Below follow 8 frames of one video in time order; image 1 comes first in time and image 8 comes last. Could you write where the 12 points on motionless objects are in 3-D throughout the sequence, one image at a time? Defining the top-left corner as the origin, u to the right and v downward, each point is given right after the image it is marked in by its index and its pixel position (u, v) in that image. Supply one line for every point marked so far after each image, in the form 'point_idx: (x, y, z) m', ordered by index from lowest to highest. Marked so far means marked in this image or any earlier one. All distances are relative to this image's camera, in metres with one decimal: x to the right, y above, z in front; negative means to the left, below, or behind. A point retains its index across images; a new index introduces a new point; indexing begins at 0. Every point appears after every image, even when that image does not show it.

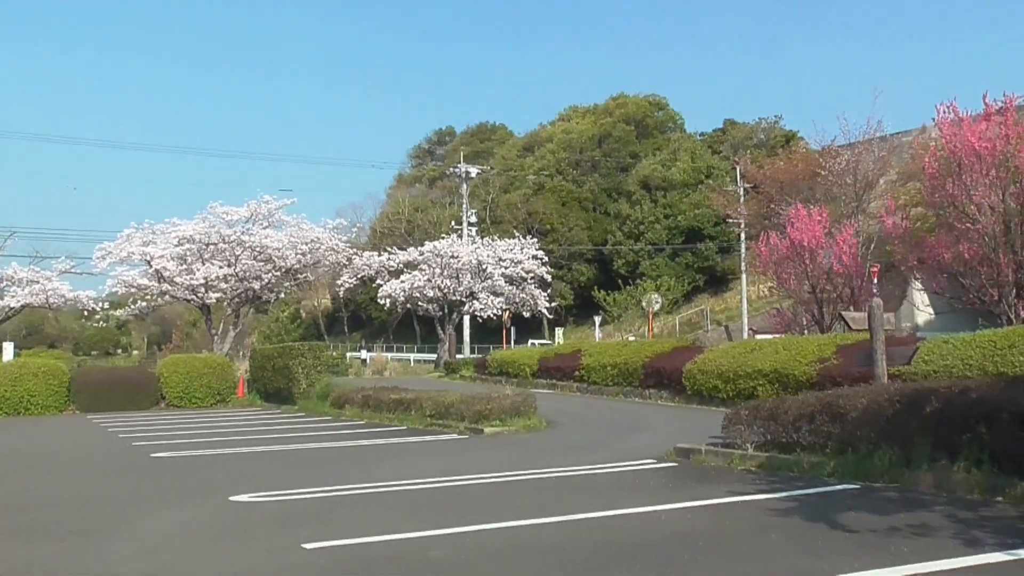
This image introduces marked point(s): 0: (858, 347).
0: (+6.3, -1.1, +18.9) m
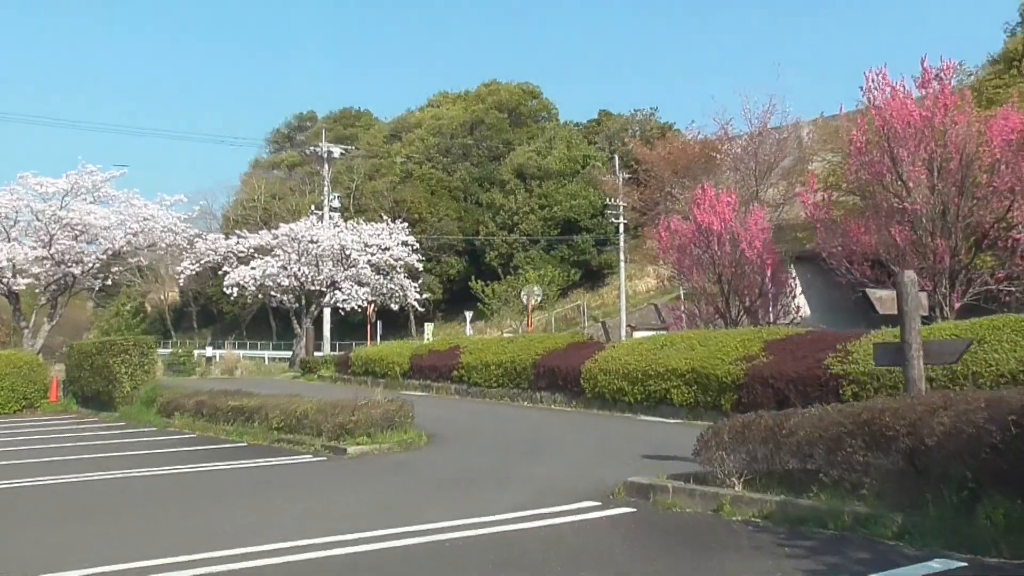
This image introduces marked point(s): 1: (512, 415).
0: (+4.3, -0.9, +16.2) m
1: (-0.1, -2.3, +18.9) m
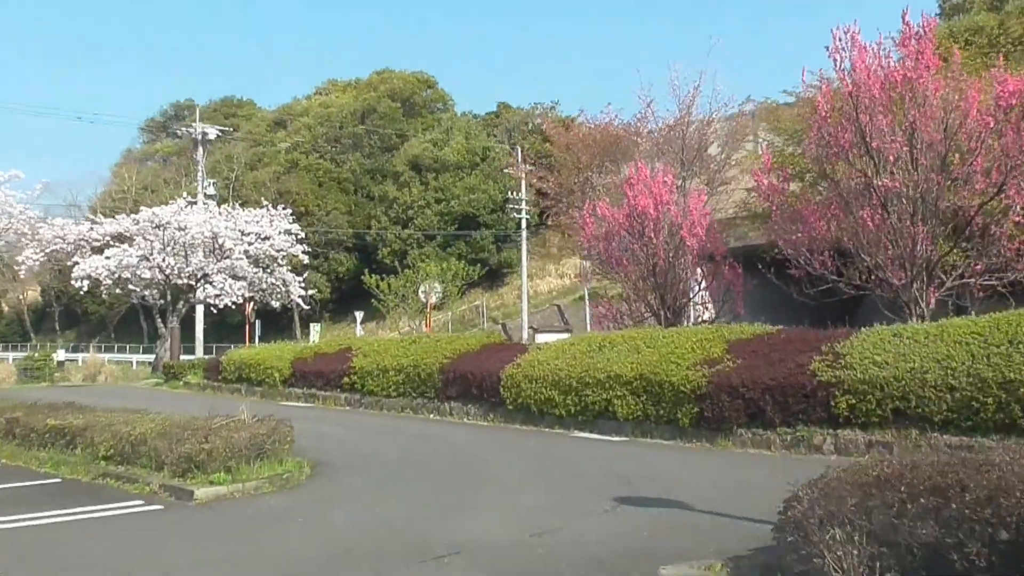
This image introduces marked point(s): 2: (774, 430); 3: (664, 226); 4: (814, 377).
0: (+3.1, -0.7, +13.3) m
1: (-1.5, -2.2, +15.6) m
2: (+3.1, -1.7, +12.3) m
3: (+2.9, +1.2, +19.4) m
4: (+3.5, -1.0, +11.9) m
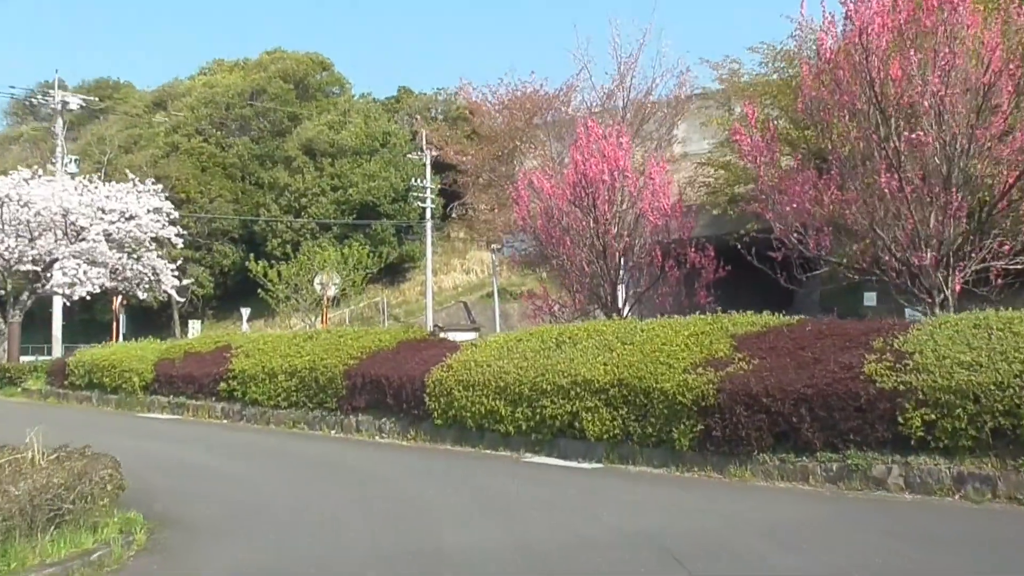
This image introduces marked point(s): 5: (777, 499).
0: (+2.5, -0.5, +10.1) m
1: (-2.3, -1.9, +11.8) m
2: (+2.6, -1.5, +9.0) m
3: (+1.7, +1.4, +16.0) m
4: (+3.0, -0.8, +8.7) m
5: (+2.2, -1.7, +8.6) m
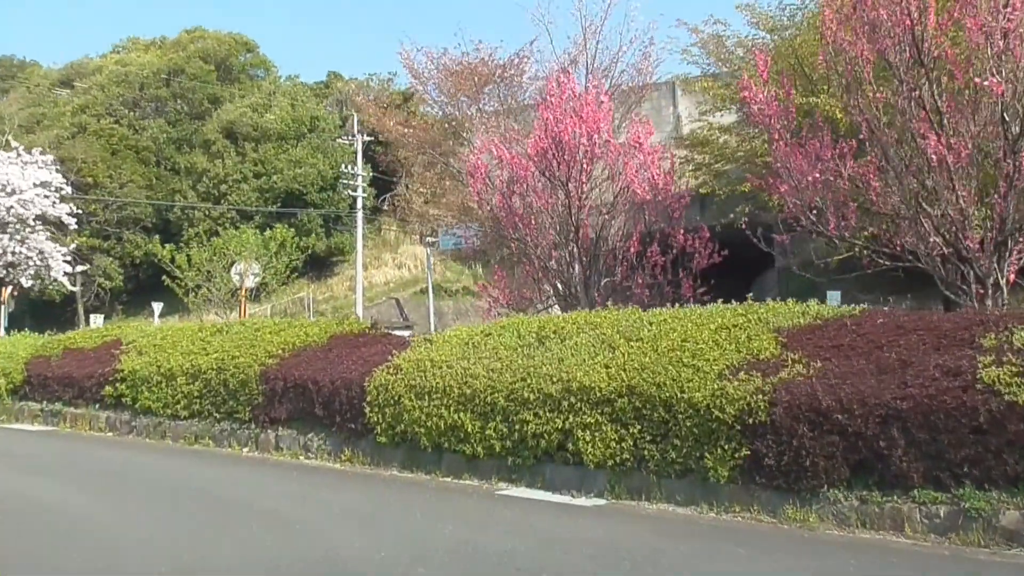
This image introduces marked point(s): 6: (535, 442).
0: (+2.3, -0.3, +7.6) m
1: (-2.6, -1.7, +9.0) m
2: (+2.5, -1.3, +6.6) m
3: (+1.1, +1.6, +13.5) m
4: (+2.9, -0.7, +6.3) m
5: (+2.1, -1.6, +6.1) m
6: (+0.2, -1.2, +8.3) m
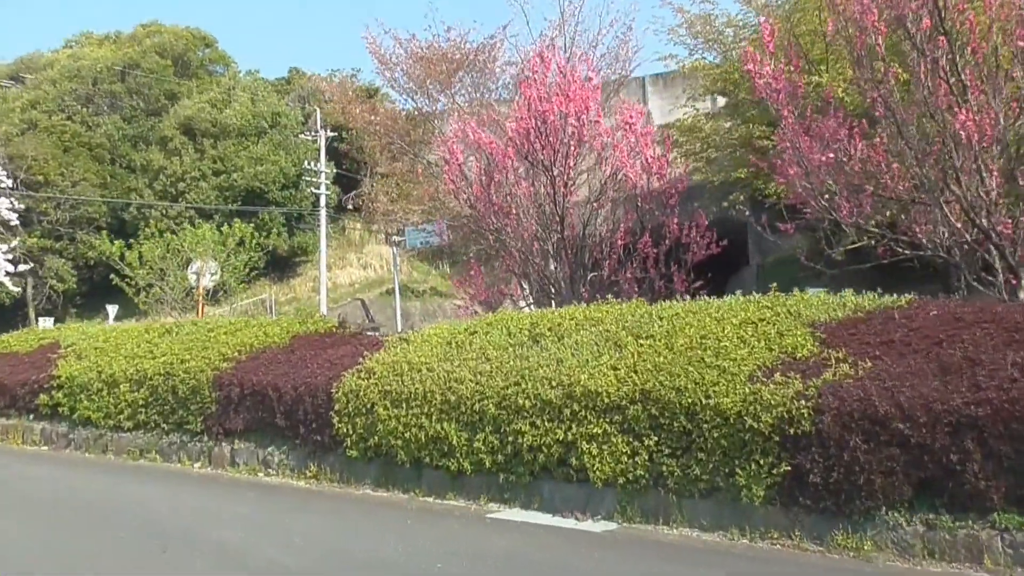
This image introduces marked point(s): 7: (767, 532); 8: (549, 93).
0: (+2.3, -0.2, +6.5) m
1: (-2.7, -1.7, +7.8) m
2: (+2.5, -1.2, +5.5) m
3: (+0.9, +1.6, +12.4) m
4: (+3.0, -0.6, +5.2) m
5: (+2.2, -1.5, +5.1) m
6: (+0.2, -1.2, +7.1) m
7: (+1.5, -1.4, +6.1) m
8: (+0.4, +2.3, +12.3) m
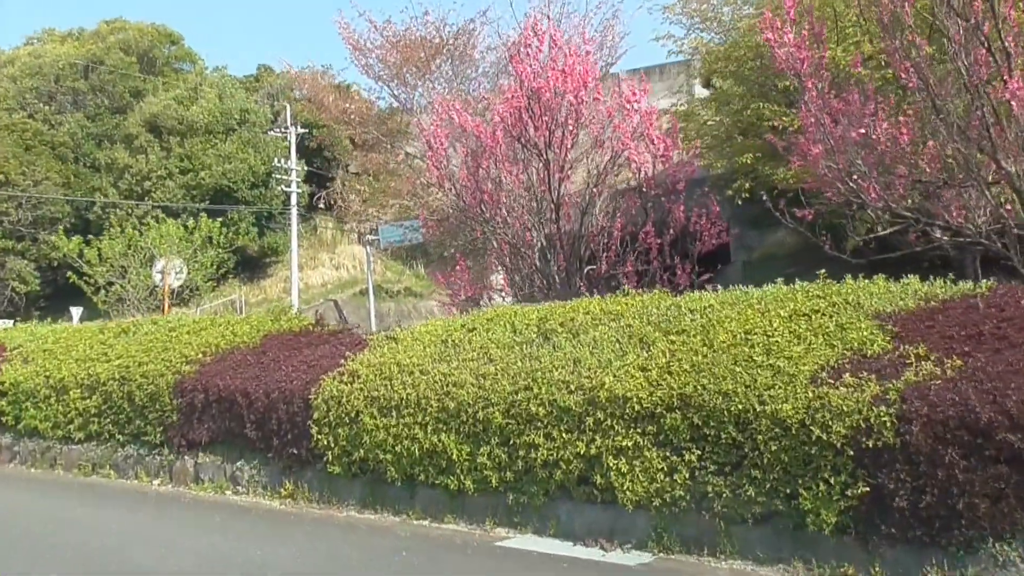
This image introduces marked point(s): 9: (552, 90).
0: (+2.4, -0.2, +5.5) m
1: (-2.6, -1.6, +6.7) m
2: (+2.6, -1.1, +4.5) m
3: (+0.8, +1.7, +11.4) m
4: (+3.1, -0.5, +4.3) m
5: (+2.3, -1.4, +4.0) m
6: (+0.2, -1.1, +6.1) m
7: (+1.6, -1.4, +5.1) m
8: (+0.4, +2.3, +11.2) m
9: (+0.4, +2.1, +11.1) m
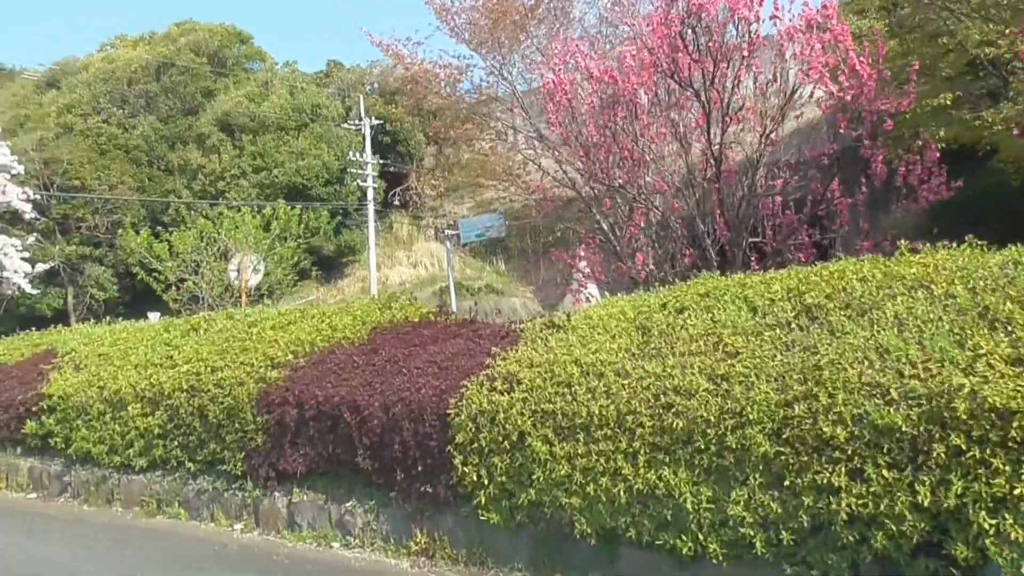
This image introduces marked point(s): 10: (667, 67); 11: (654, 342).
0: (+3.4, +0.1, +3.0) m
1: (-1.5, -1.5, +4.5) m
2: (+3.6, -0.9, +2.0) m
3: (+2.1, +1.9, +9.0) m
4: (+4.0, -0.2, +1.7) m
5: (+3.2, -1.2, +1.6) m
6: (+1.3, -0.9, +3.7) m
7: (+2.6, -1.1, +2.6) m
8: (+1.7, +2.6, +8.9) m
9: (+1.7, +2.3, +8.7) m
10: (+1.4, +1.9, +9.1) m
11: (+0.7, -0.2, +4.8) m
